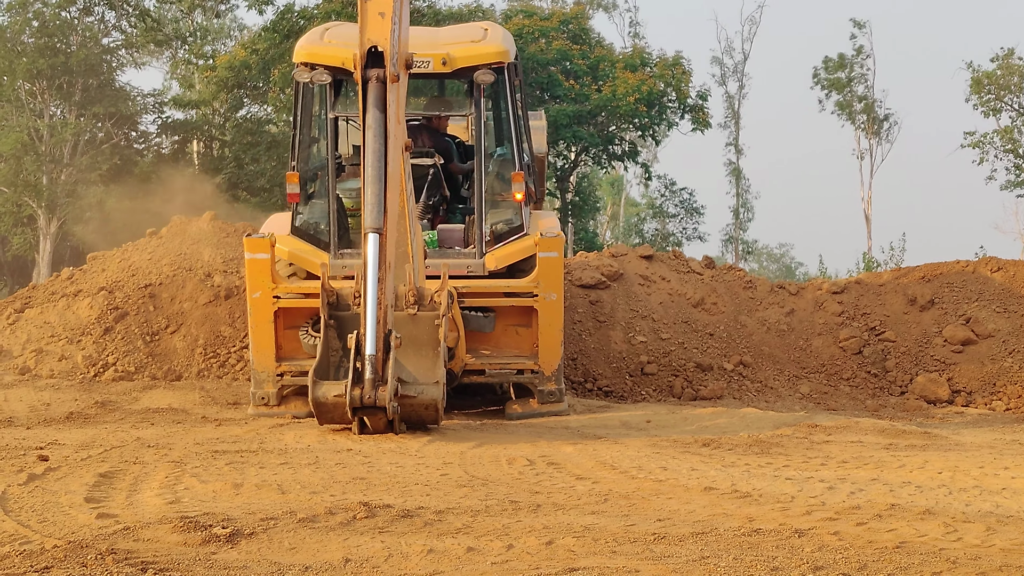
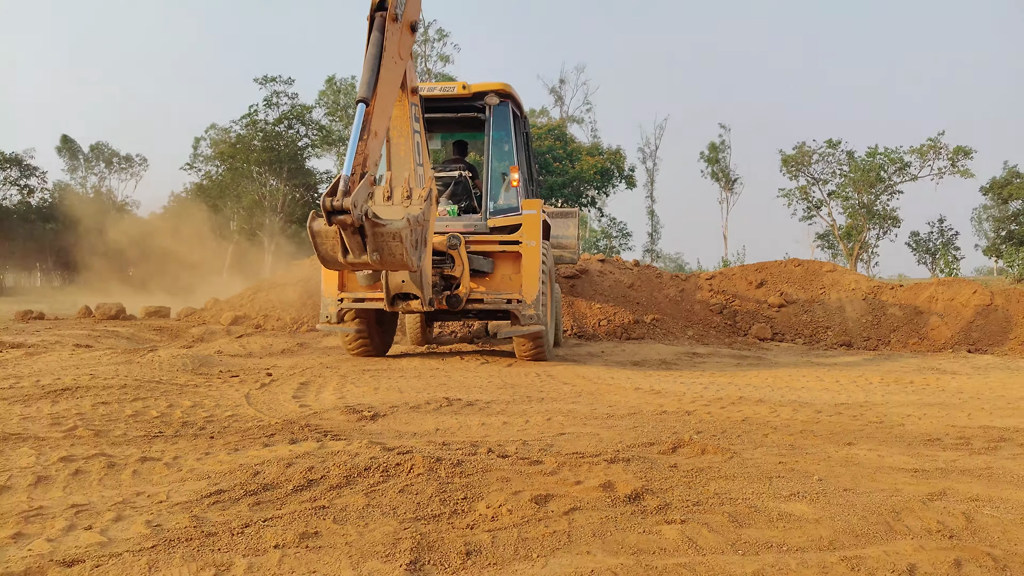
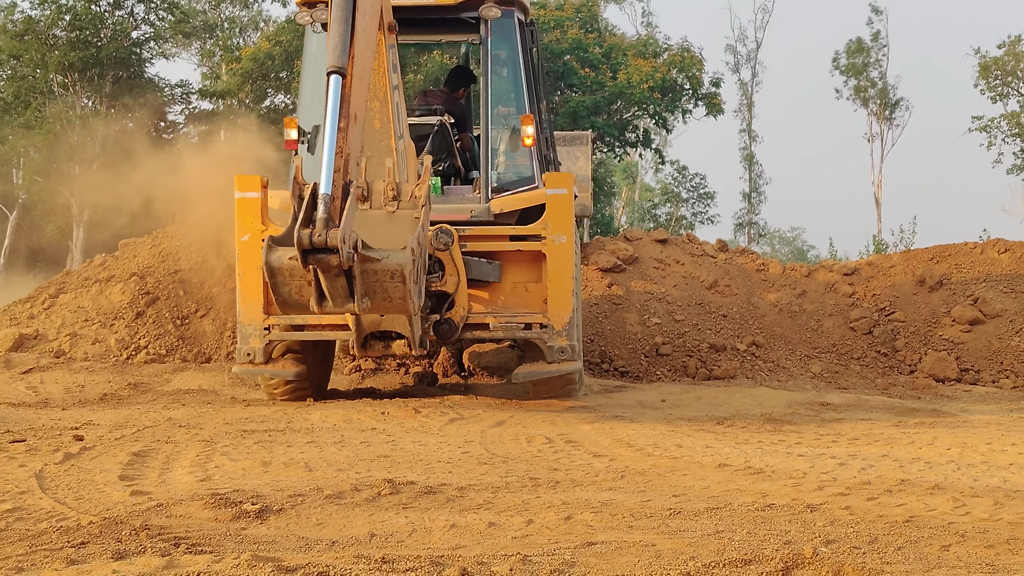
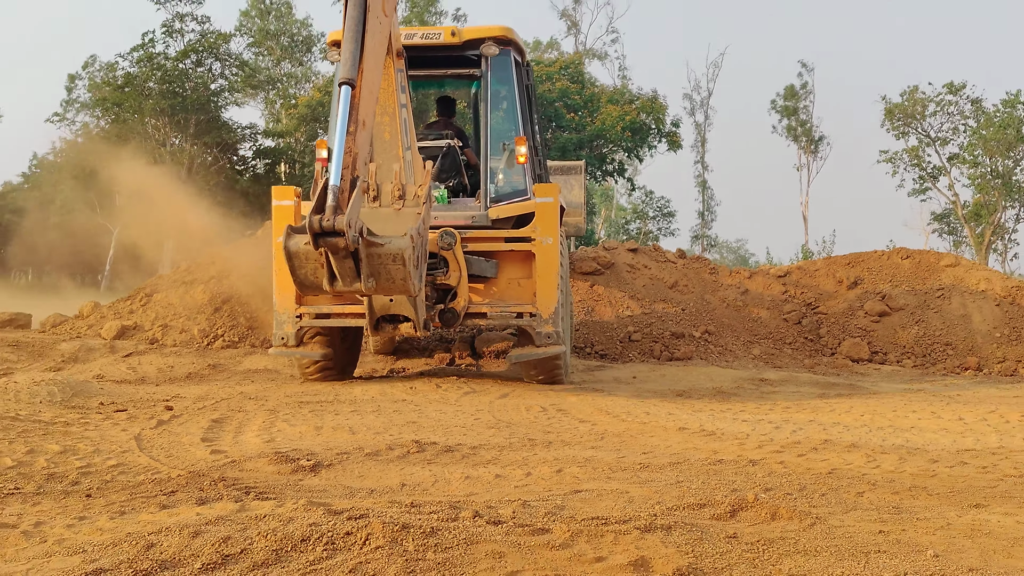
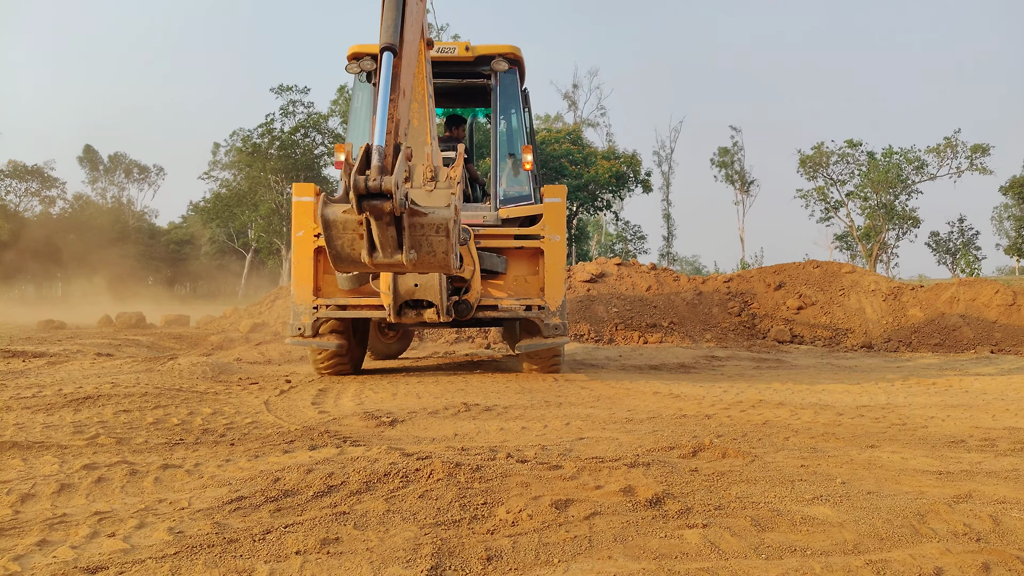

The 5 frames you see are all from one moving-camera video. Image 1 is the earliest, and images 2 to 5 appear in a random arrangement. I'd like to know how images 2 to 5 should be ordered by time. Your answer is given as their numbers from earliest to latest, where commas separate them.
3, 4, 2, 5
